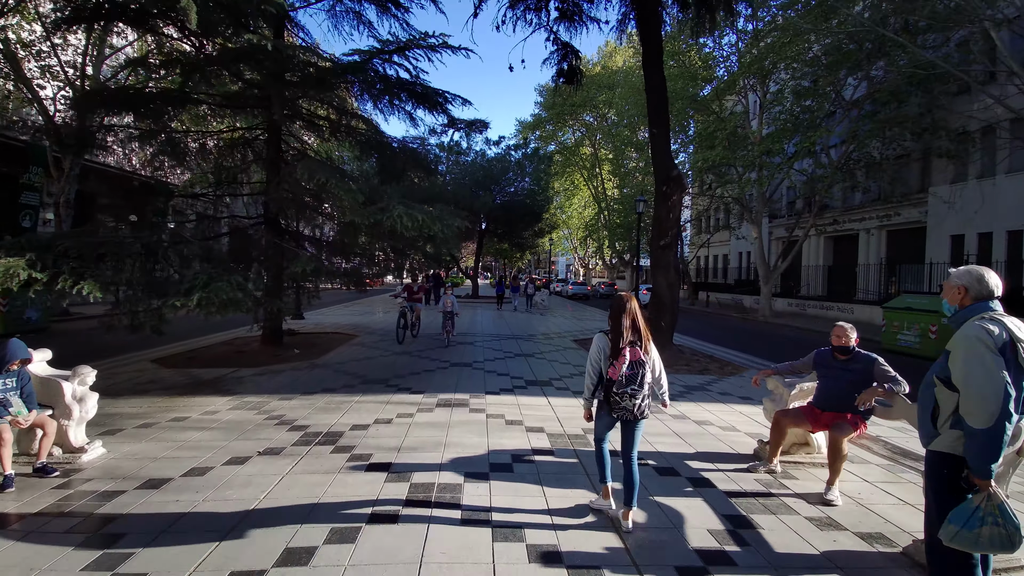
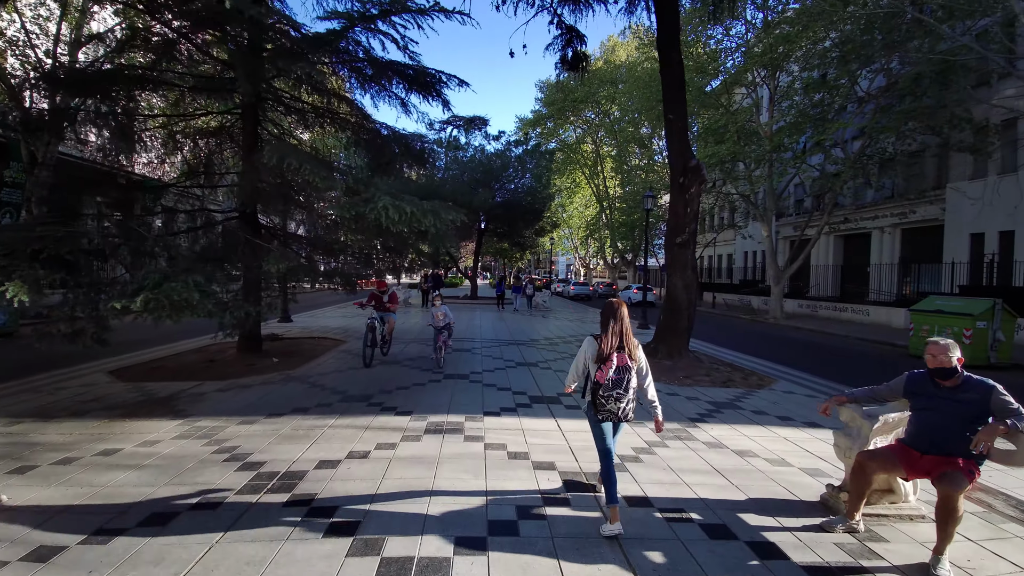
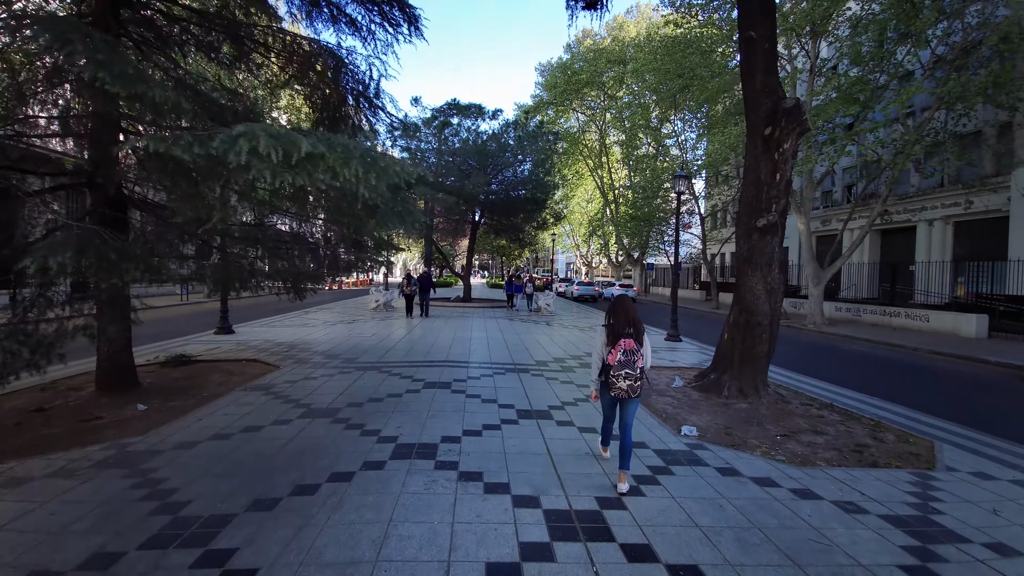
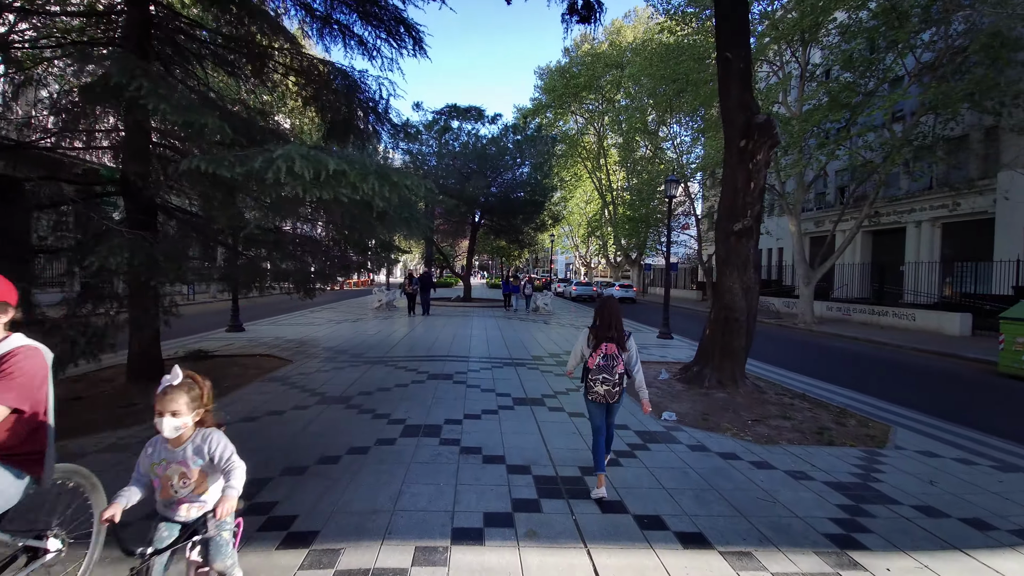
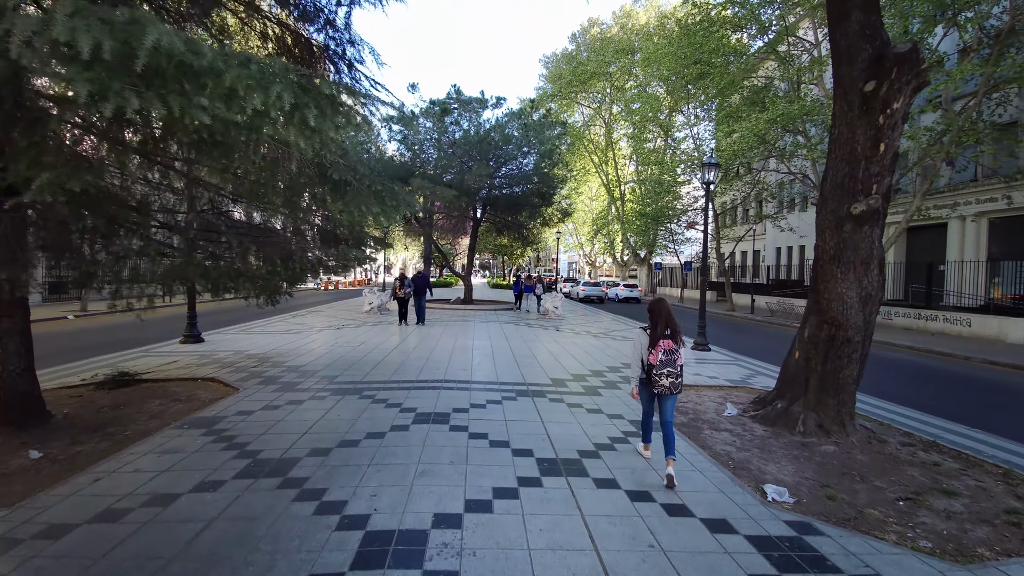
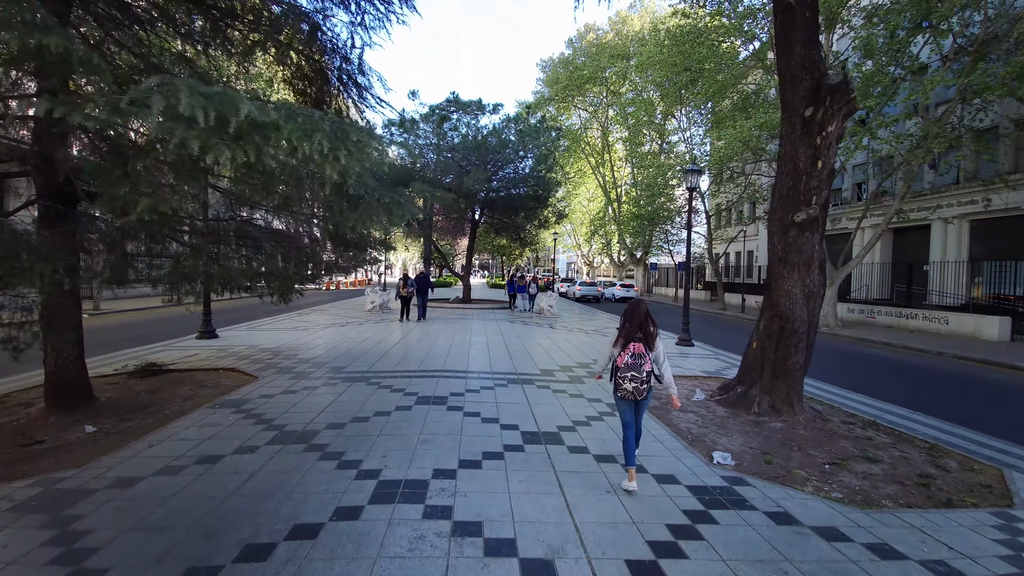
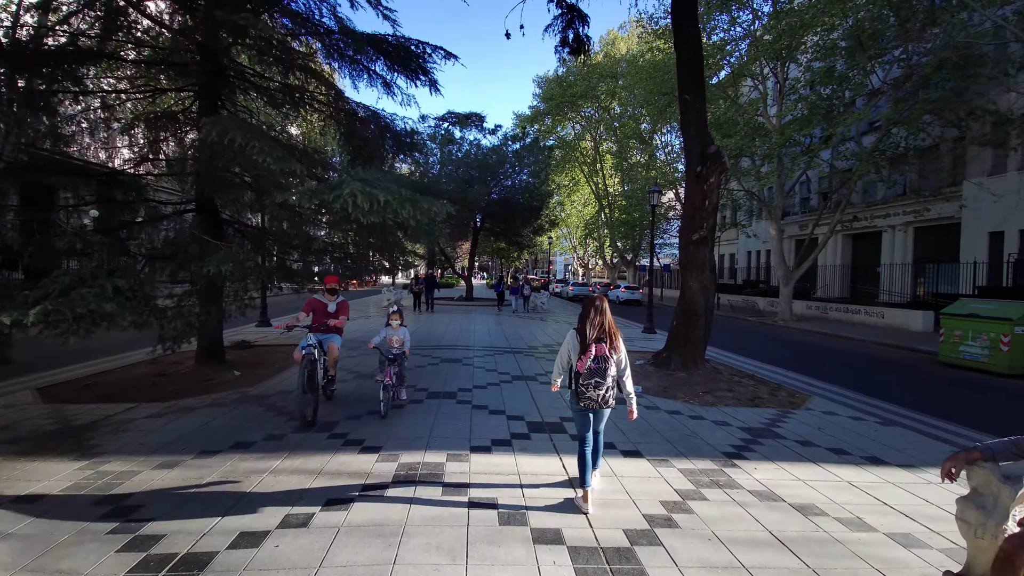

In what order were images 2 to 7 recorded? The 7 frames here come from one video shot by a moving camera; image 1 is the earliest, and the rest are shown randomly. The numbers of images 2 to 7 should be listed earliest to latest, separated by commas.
2, 7, 4, 3, 6, 5
